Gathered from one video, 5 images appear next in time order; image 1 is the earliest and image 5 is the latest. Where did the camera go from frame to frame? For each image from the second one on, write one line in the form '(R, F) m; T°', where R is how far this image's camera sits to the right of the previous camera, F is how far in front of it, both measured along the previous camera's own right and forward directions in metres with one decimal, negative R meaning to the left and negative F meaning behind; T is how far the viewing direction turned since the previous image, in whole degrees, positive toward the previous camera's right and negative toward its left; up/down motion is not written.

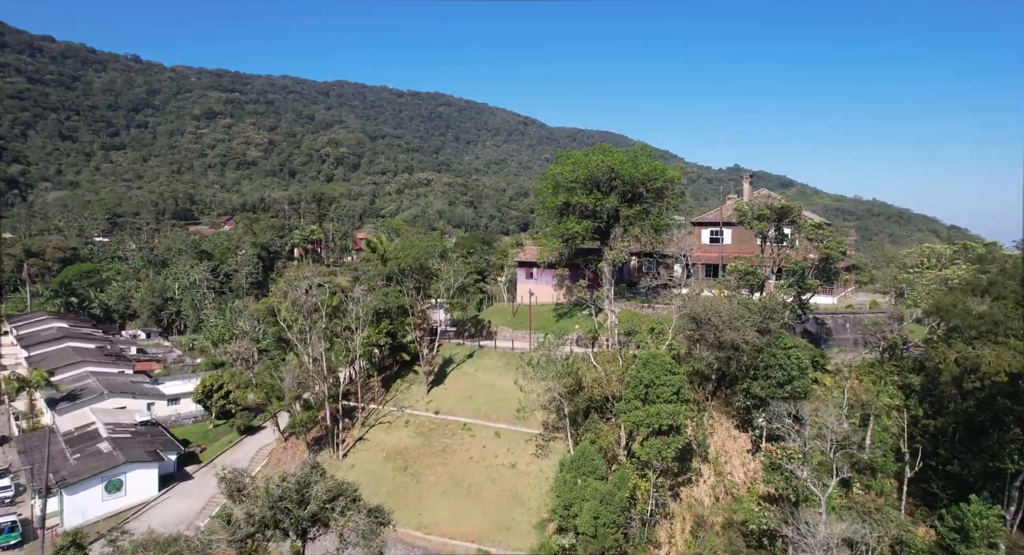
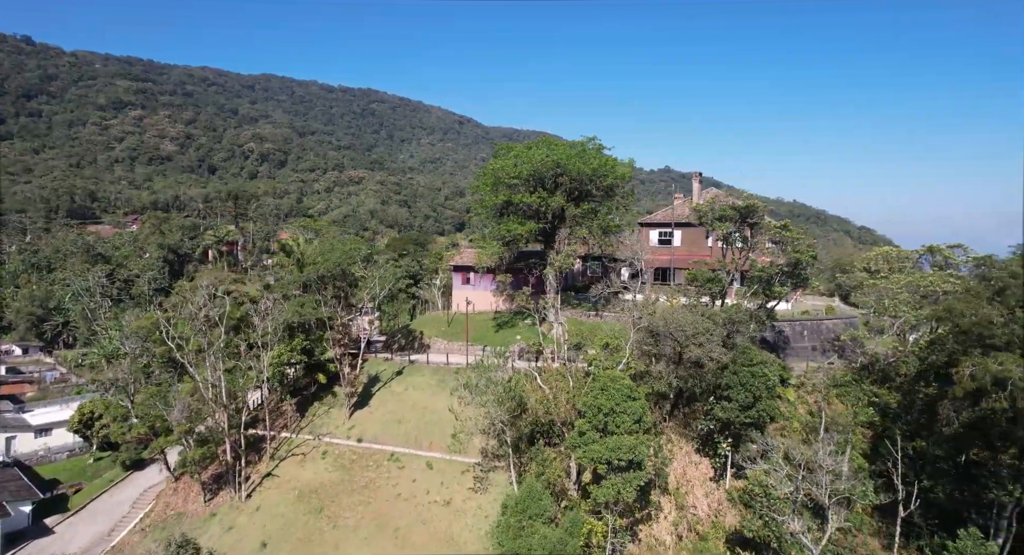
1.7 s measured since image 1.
(+0.2, +3.8) m; +7°
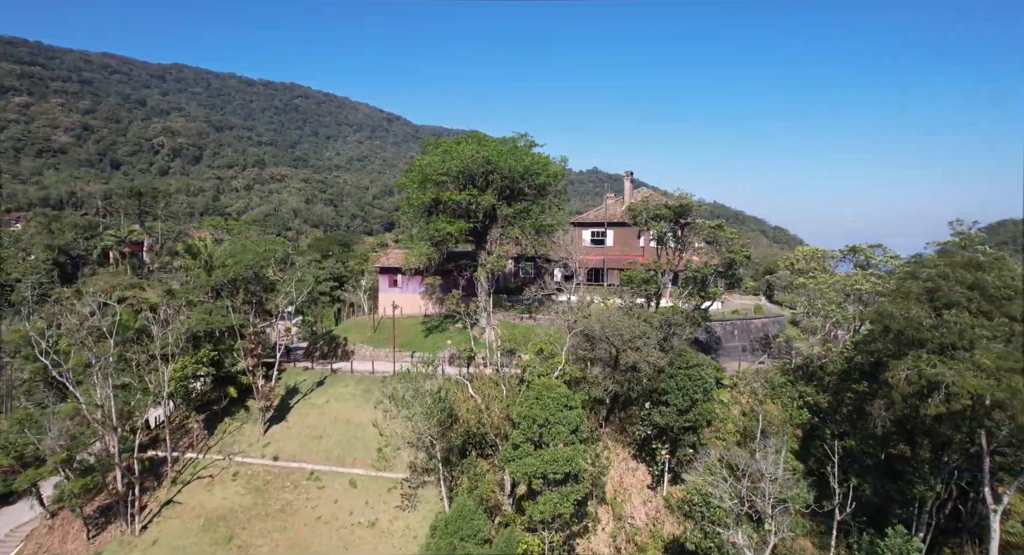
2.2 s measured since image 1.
(+0.2, +1.4) m; +7°
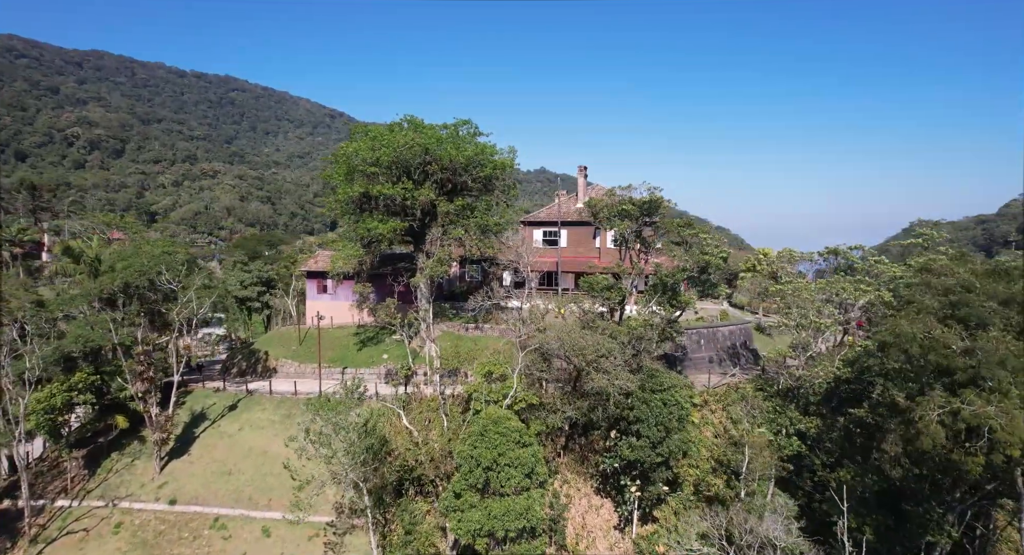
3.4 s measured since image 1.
(+0.2, +3.4) m; +5°
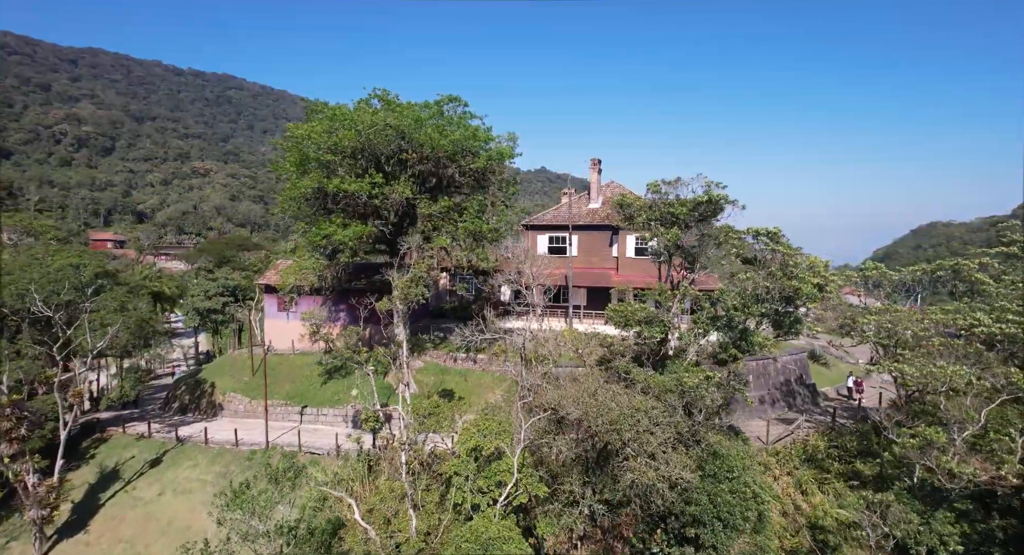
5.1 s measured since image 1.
(0.0, +5.8) m; 0°
